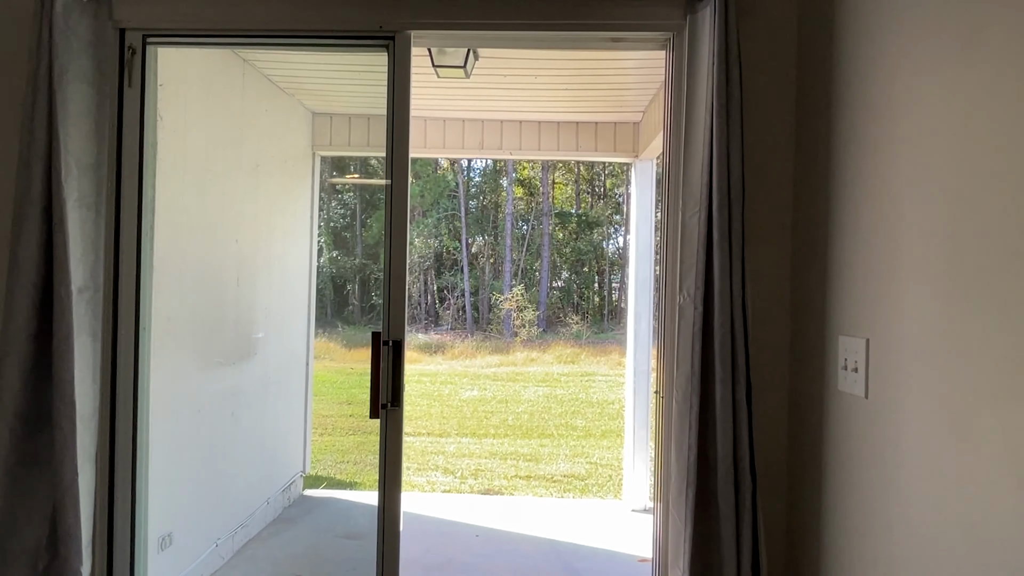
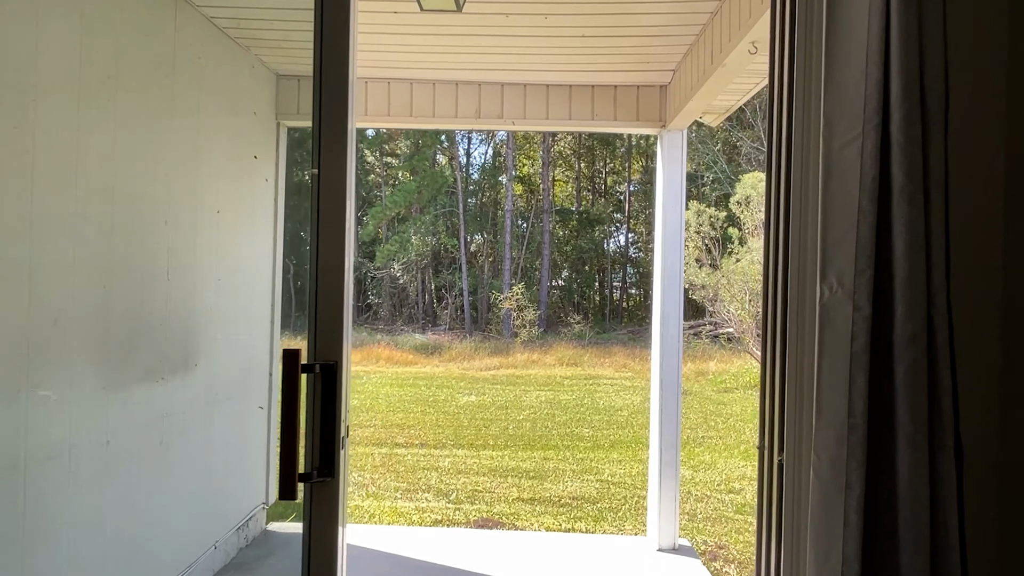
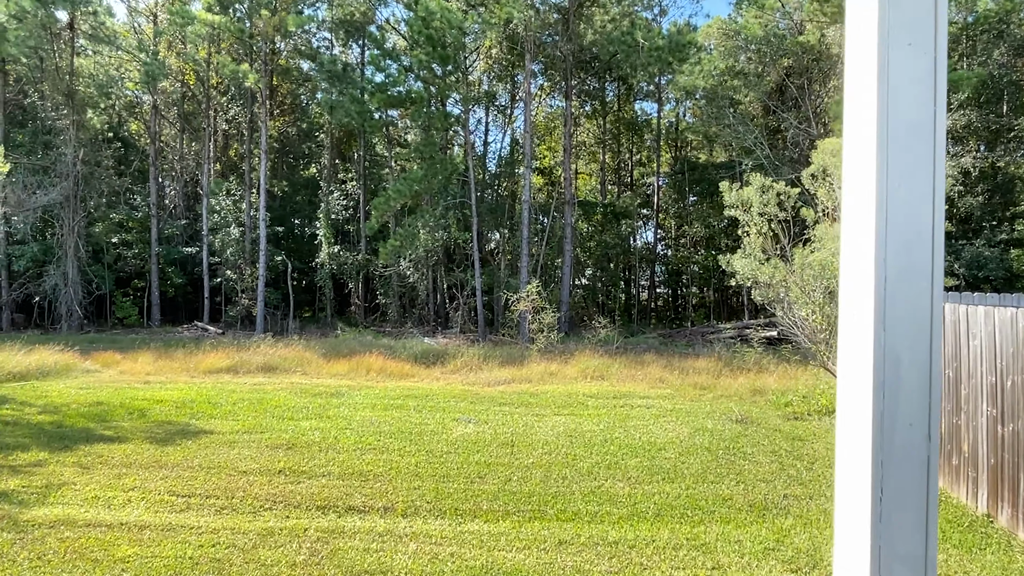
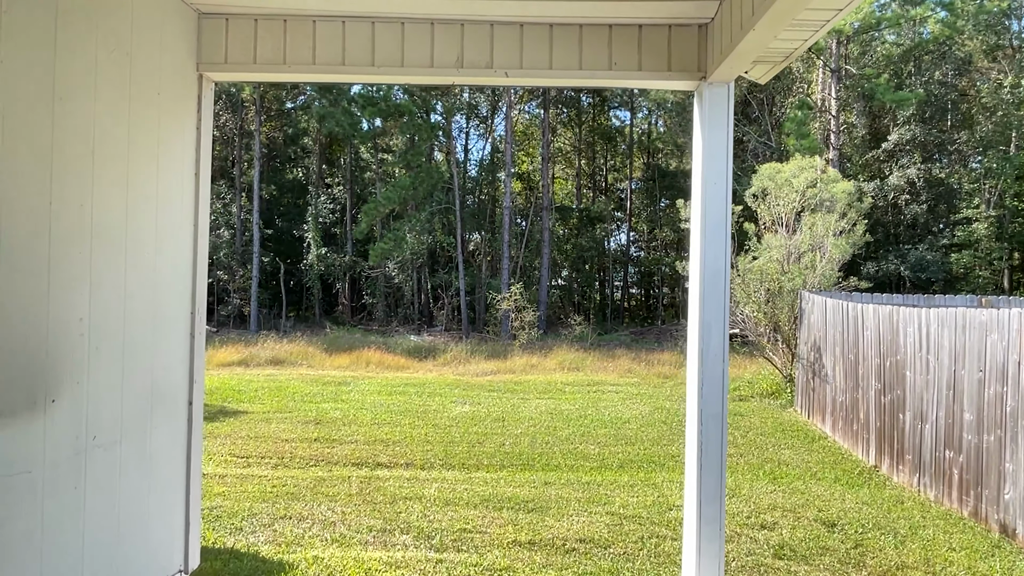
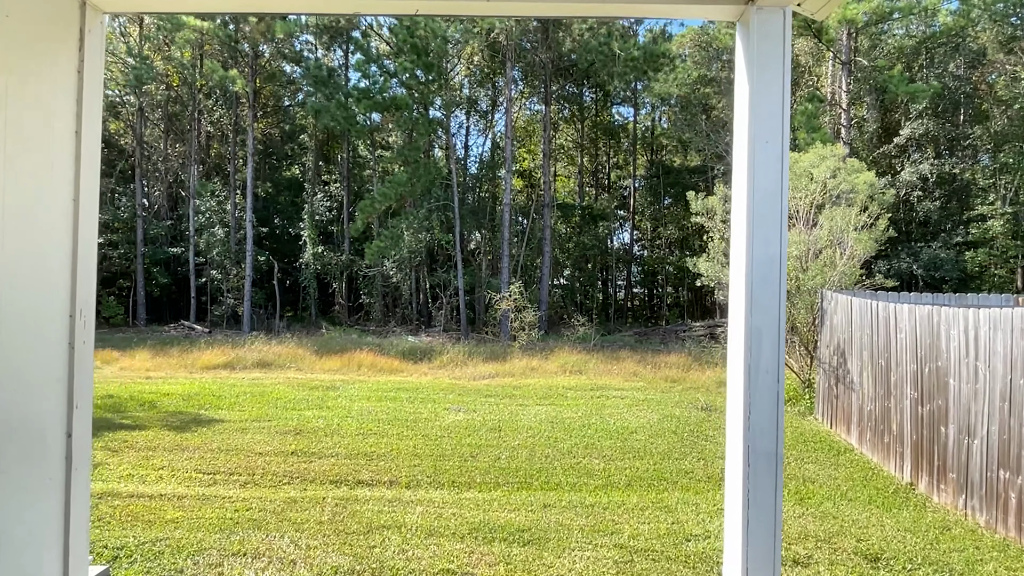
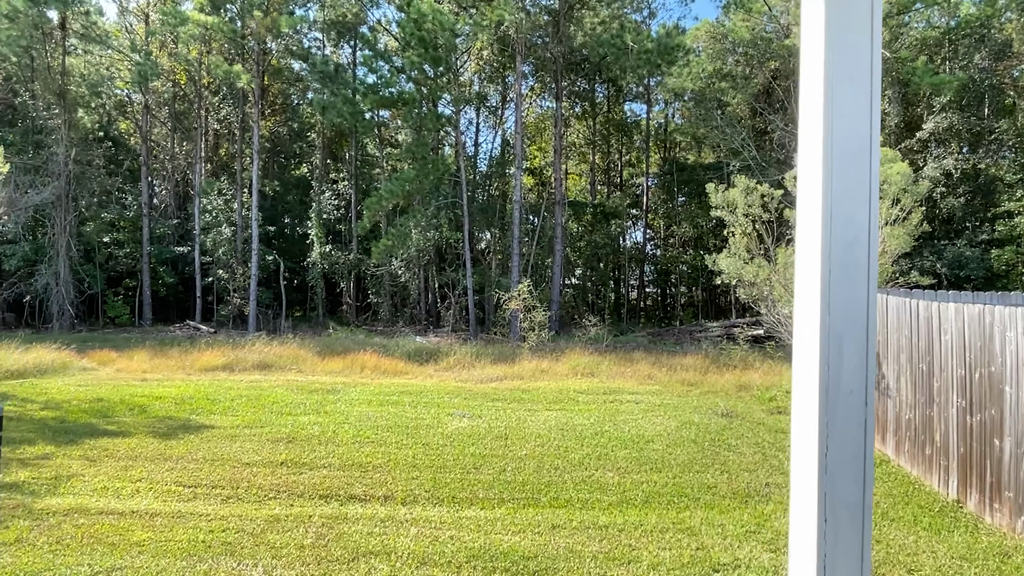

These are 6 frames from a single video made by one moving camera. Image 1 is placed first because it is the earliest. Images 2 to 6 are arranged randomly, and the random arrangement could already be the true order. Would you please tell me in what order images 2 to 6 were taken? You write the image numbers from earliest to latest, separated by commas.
2, 4, 5, 6, 3
